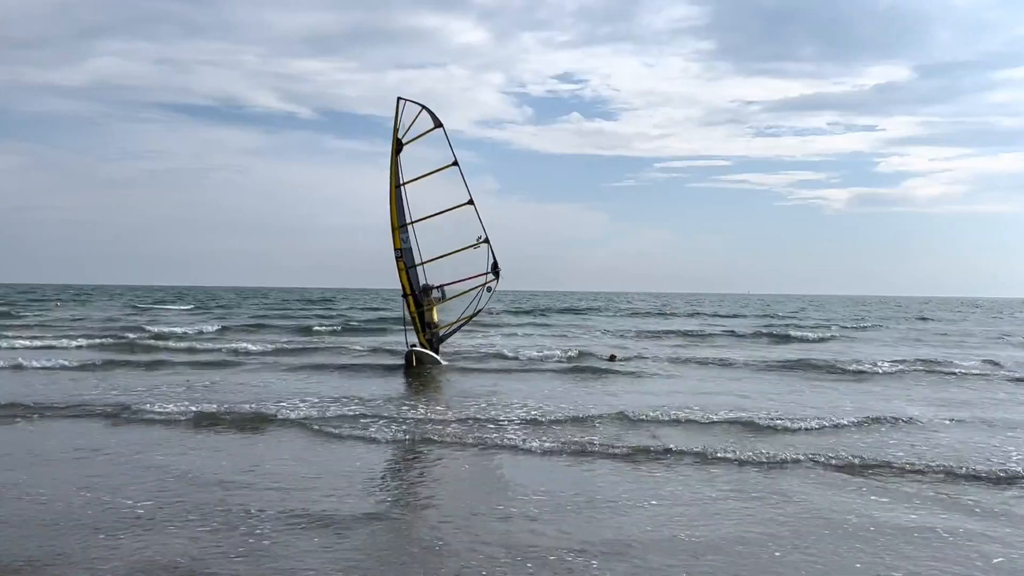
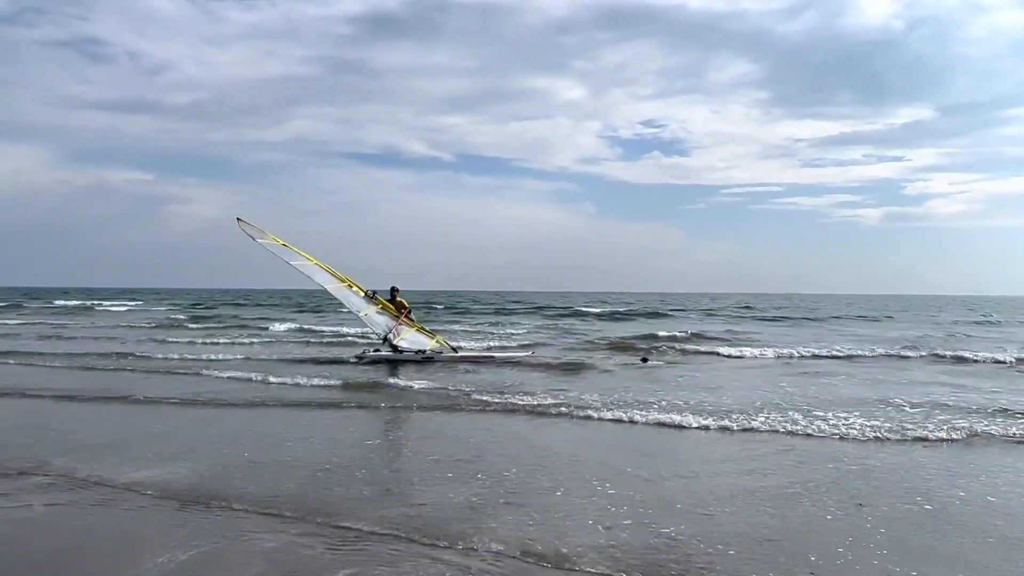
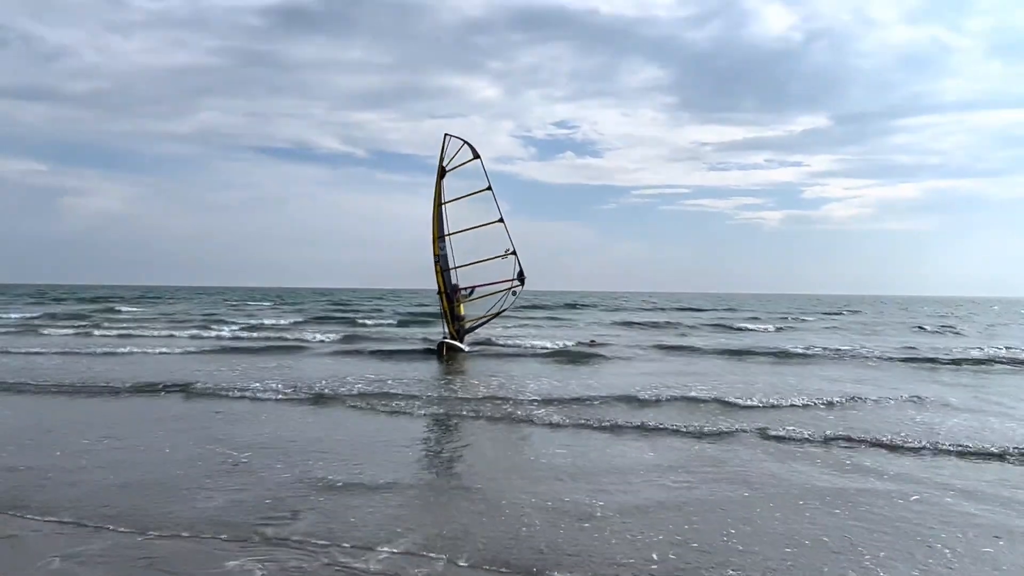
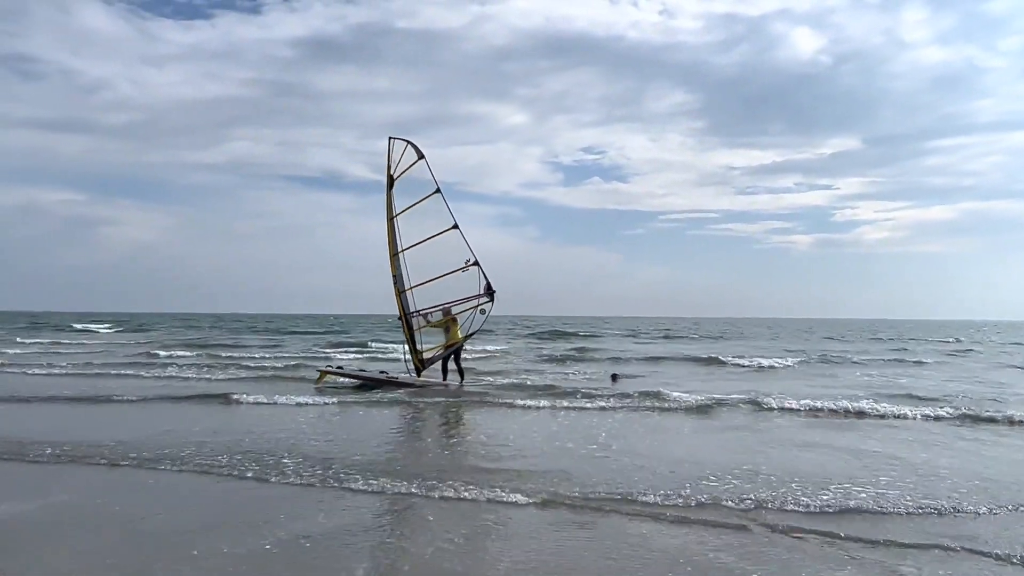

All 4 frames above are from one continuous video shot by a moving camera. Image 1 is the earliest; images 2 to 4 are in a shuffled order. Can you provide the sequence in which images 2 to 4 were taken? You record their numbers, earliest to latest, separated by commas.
3, 4, 2
